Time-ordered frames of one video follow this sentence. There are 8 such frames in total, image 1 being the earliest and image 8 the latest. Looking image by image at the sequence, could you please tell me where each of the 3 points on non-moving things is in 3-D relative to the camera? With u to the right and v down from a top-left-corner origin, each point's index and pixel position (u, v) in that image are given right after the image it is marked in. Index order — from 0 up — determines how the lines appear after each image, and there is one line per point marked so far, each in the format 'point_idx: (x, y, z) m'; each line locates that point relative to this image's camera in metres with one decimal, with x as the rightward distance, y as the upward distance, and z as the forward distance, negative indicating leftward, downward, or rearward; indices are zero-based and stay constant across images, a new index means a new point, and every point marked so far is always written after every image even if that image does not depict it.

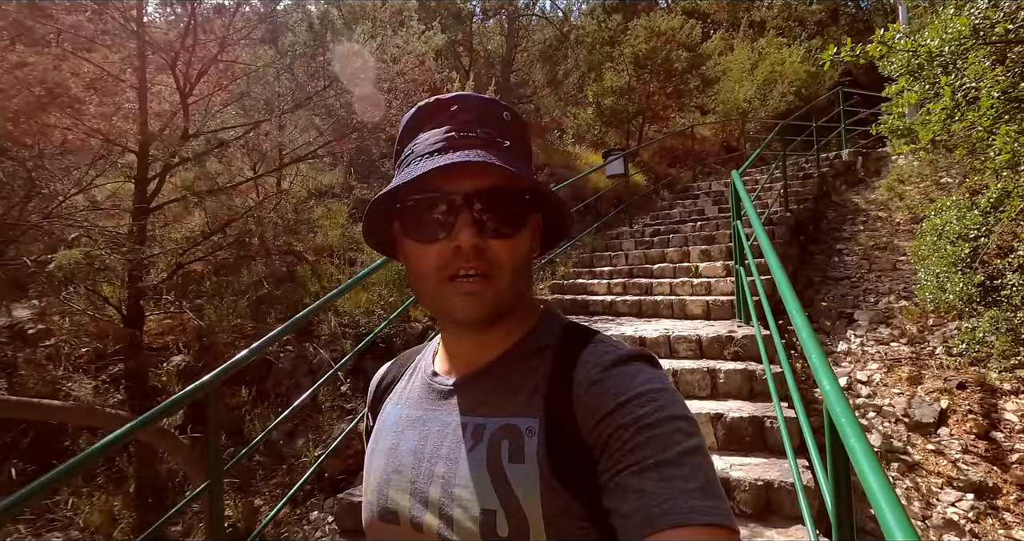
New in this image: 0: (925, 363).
0: (+3.4, -0.8, +4.4) m
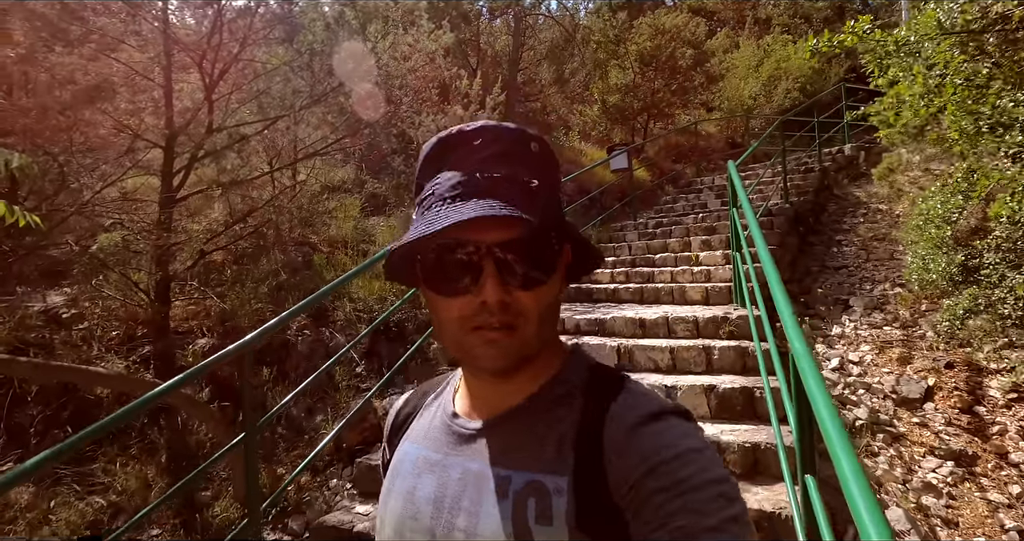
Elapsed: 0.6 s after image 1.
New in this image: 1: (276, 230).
0: (+3.5, -0.6, +4.5) m
1: (-2.7, +0.4, +5.9) m
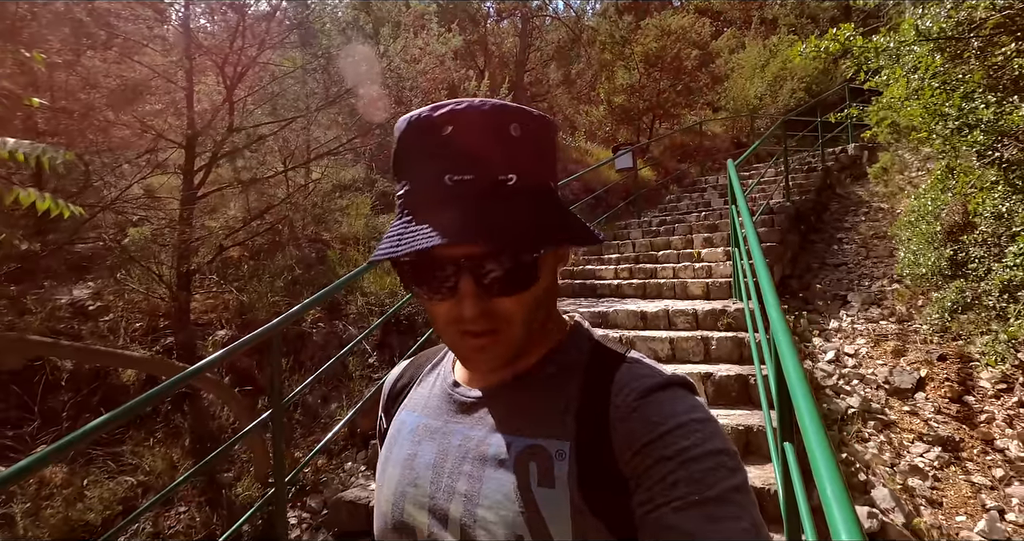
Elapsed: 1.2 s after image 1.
0: (+3.6, -0.6, +4.7) m
1: (-2.6, +0.5, +6.1) m
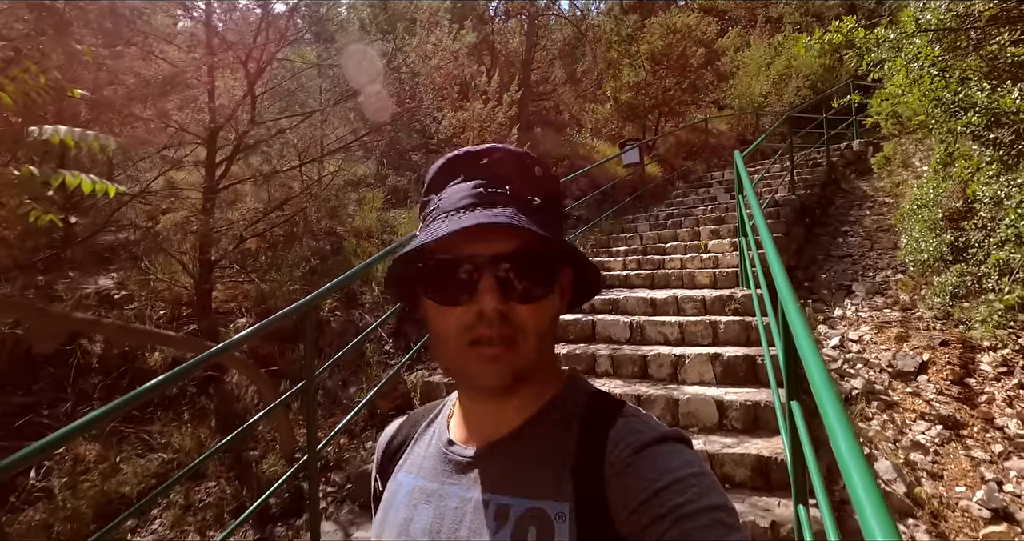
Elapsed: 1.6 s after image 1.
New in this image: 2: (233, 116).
0: (+3.7, -0.5, +4.8) m
1: (-2.5, +0.6, +6.2) m
2: (-2.9, +1.6, +5.5) m
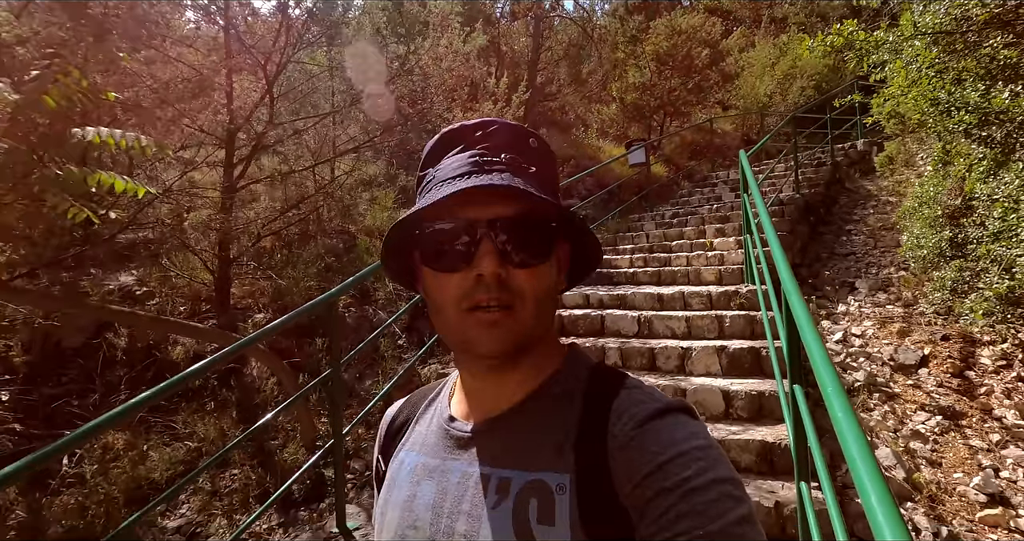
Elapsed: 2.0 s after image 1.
0: (+3.8, -0.5, +4.9) m
1: (-2.4, +0.6, +6.4) m
2: (-2.8, +1.7, +5.7) m
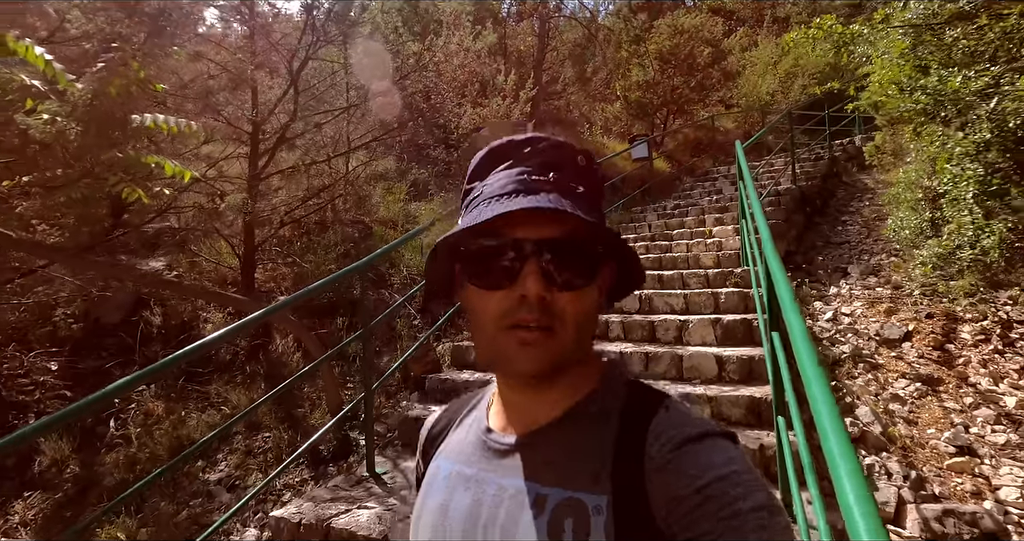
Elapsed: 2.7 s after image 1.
0: (+3.9, -0.3, +5.2) m
1: (-2.3, +0.8, +6.7) m
2: (-2.7, +1.8, +6.0) m
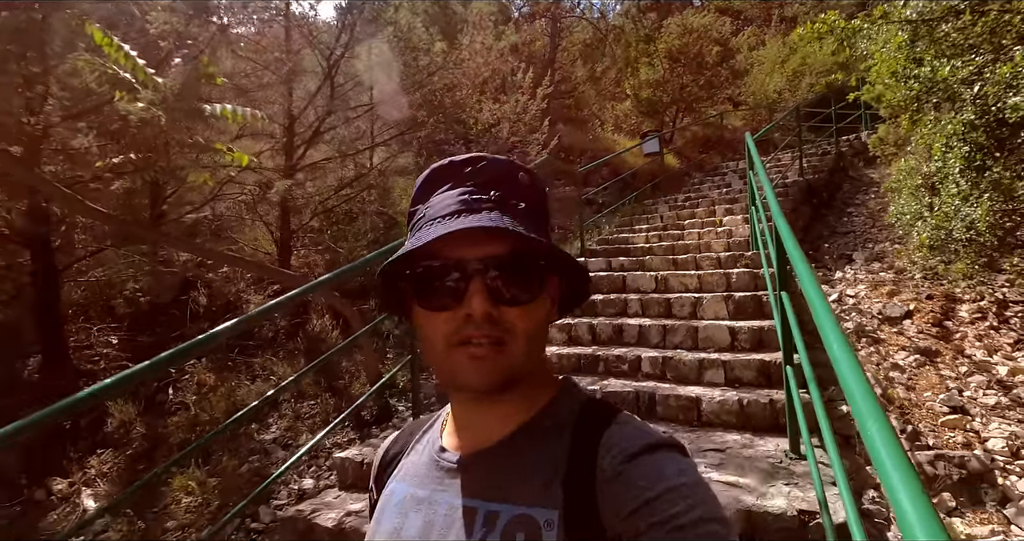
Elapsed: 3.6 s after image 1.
0: (+4.1, -0.1, +5.5) m
1: (-2.0, +1.0, +7.1) m
2: (-2.5, +2.0, +6.4) m
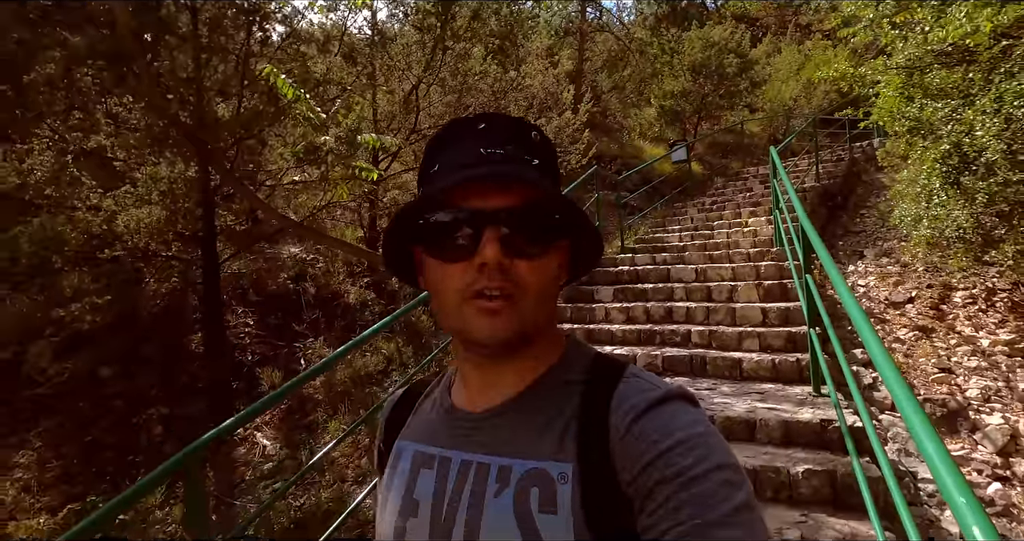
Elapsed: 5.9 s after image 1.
0: (+4.8, 0.0, +6.4) m
1: (-1.2, +1.0, +8.2) m
2: (-1.7, +2.1, +7.5) m
